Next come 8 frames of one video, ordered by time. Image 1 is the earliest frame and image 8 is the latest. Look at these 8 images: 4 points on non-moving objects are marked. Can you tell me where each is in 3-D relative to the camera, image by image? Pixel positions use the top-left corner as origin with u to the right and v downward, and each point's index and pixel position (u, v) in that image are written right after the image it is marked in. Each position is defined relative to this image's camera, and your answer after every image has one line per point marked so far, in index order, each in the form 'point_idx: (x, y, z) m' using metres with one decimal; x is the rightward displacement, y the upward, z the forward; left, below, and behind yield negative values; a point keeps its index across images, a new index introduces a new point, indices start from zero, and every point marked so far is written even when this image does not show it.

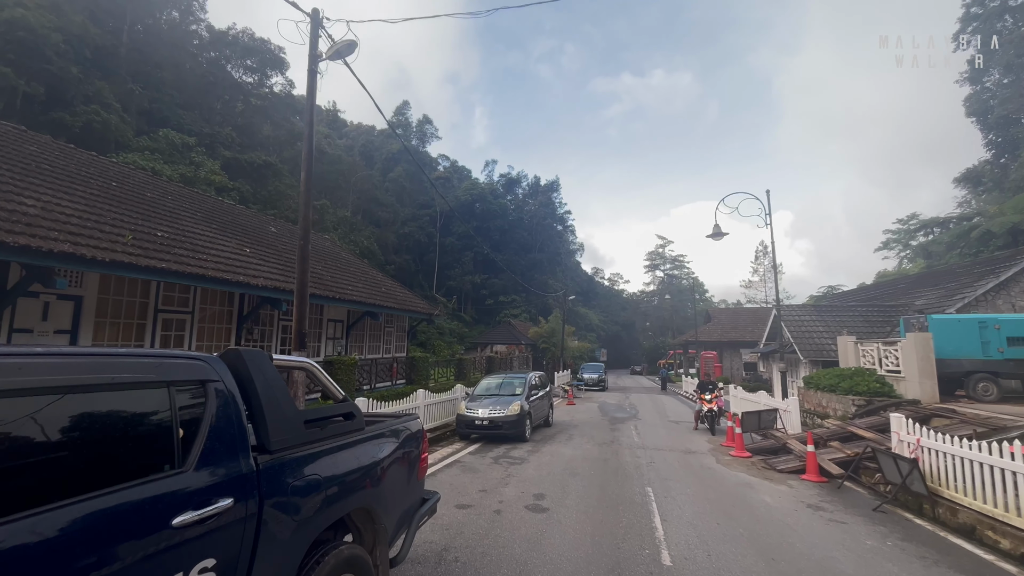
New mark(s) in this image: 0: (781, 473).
0: (+5.3, -3.6, +9.1) m
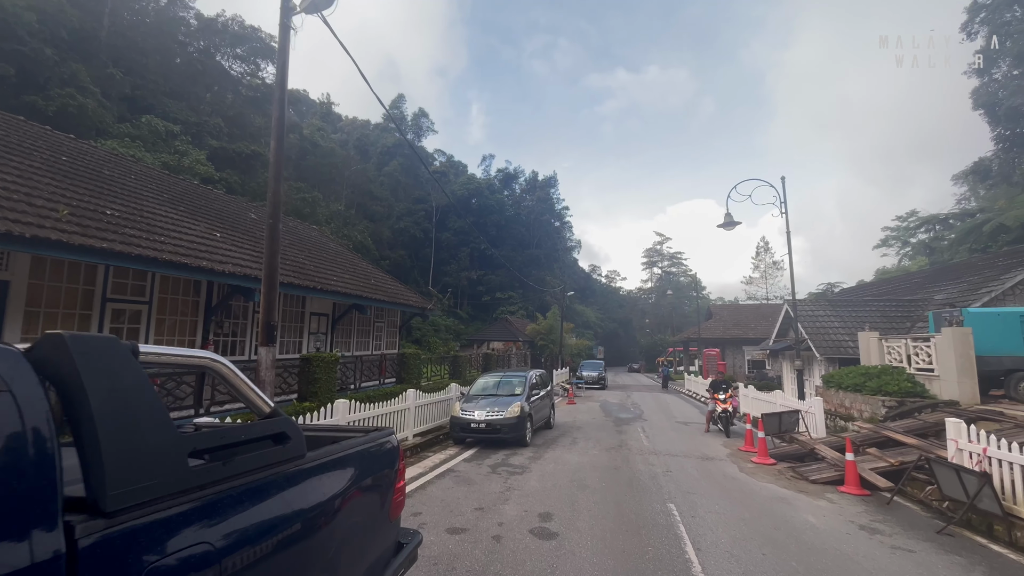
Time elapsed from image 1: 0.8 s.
0: (+5.3, -3.4, +8.1) m
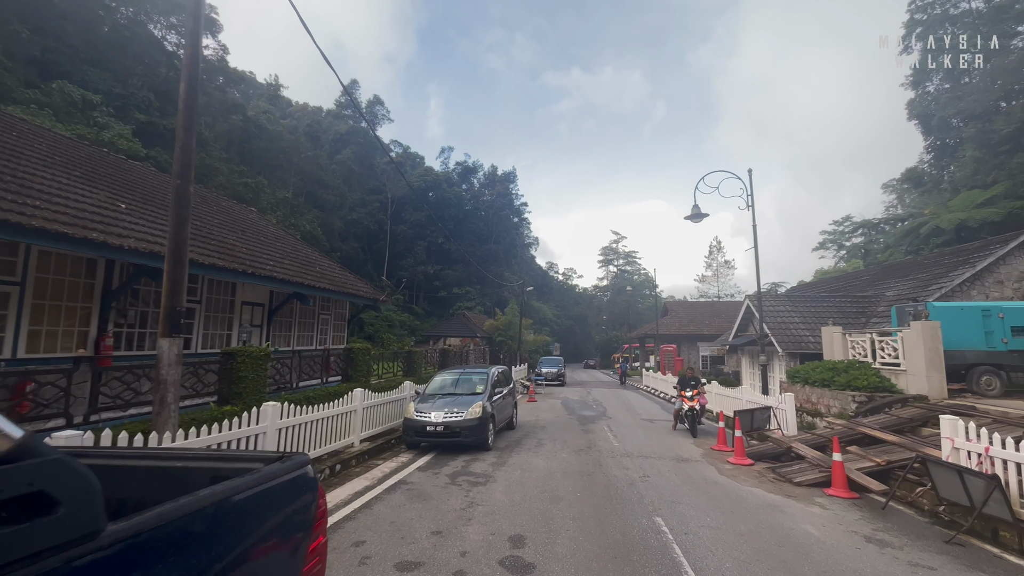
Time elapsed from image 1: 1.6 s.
0: (+4.7, -3.2, +7.5) m
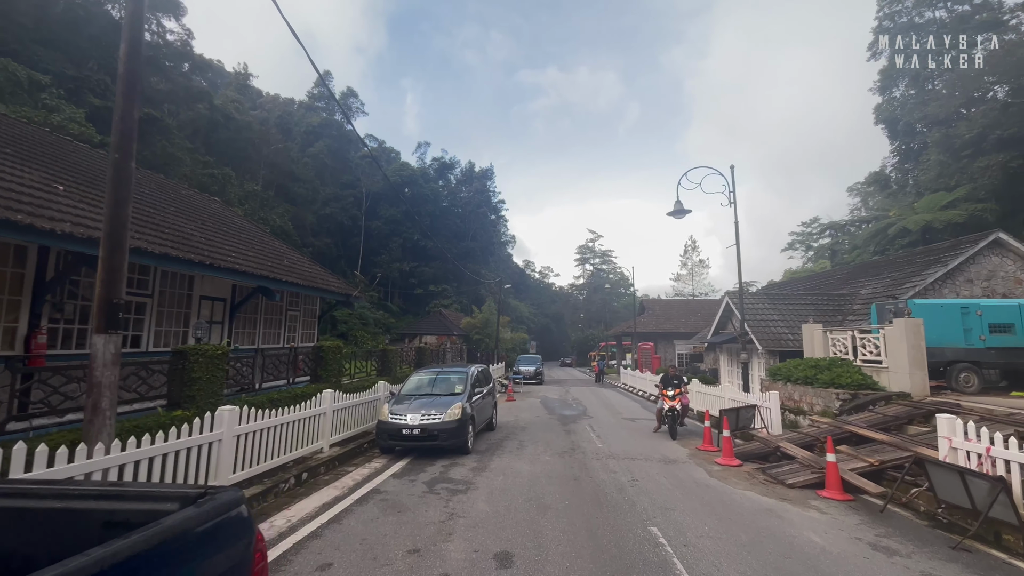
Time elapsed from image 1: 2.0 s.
0: (+4.4, -3.2, +7.3) m
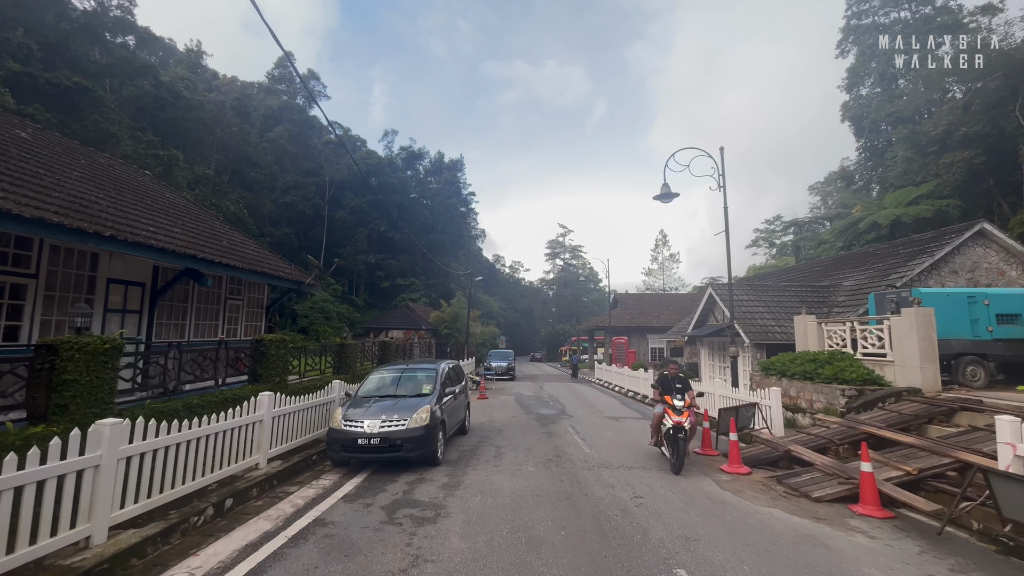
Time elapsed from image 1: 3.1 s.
0: (+4.2, -2.9, +6.2) m
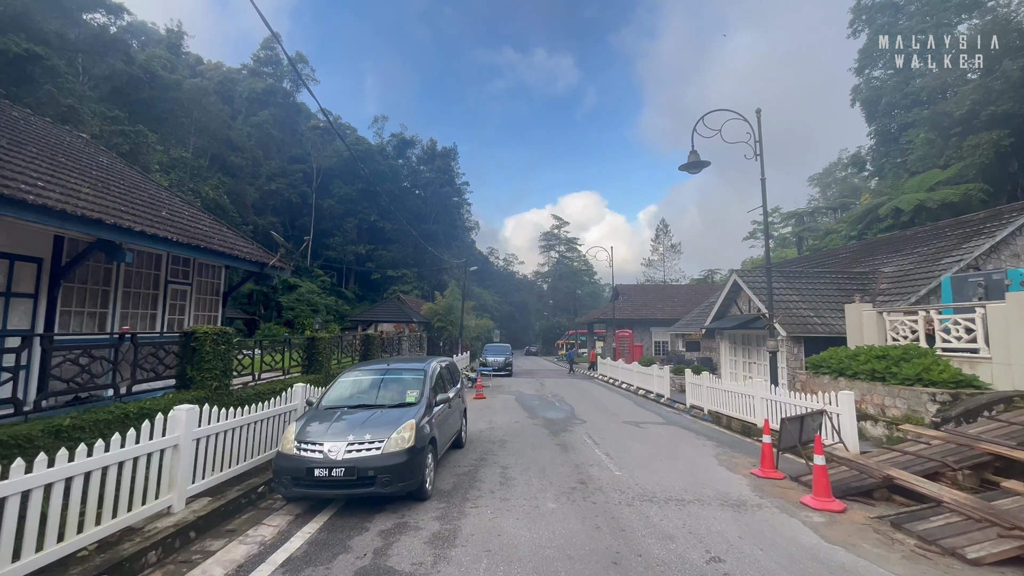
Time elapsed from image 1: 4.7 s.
0: (+4.4, -2.6, +4.3) m
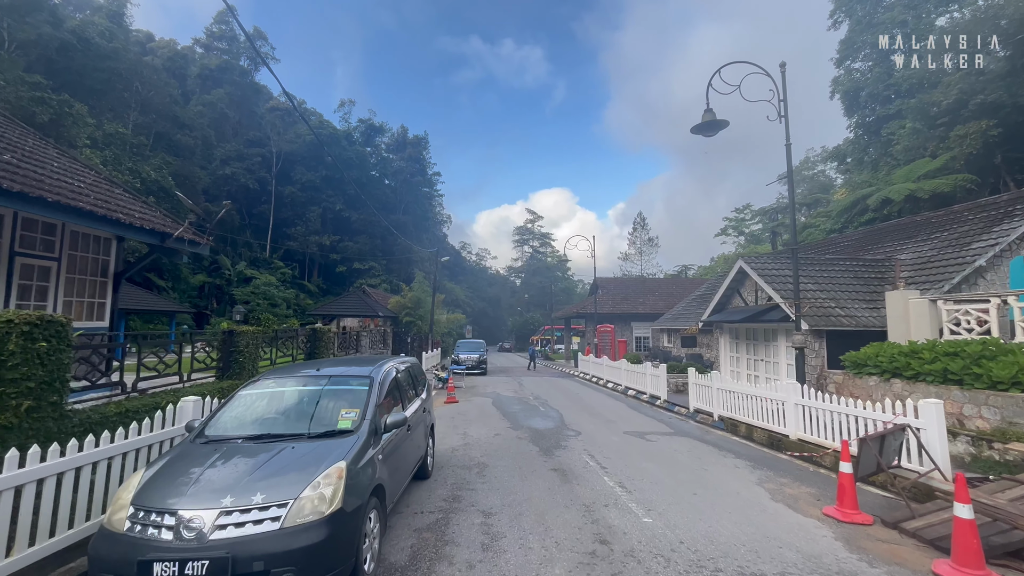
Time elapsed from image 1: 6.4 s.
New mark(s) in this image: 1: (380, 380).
0: (+4.4, -2.3, +2.3) m
1: (-1.5, -1.1, +5.5) m
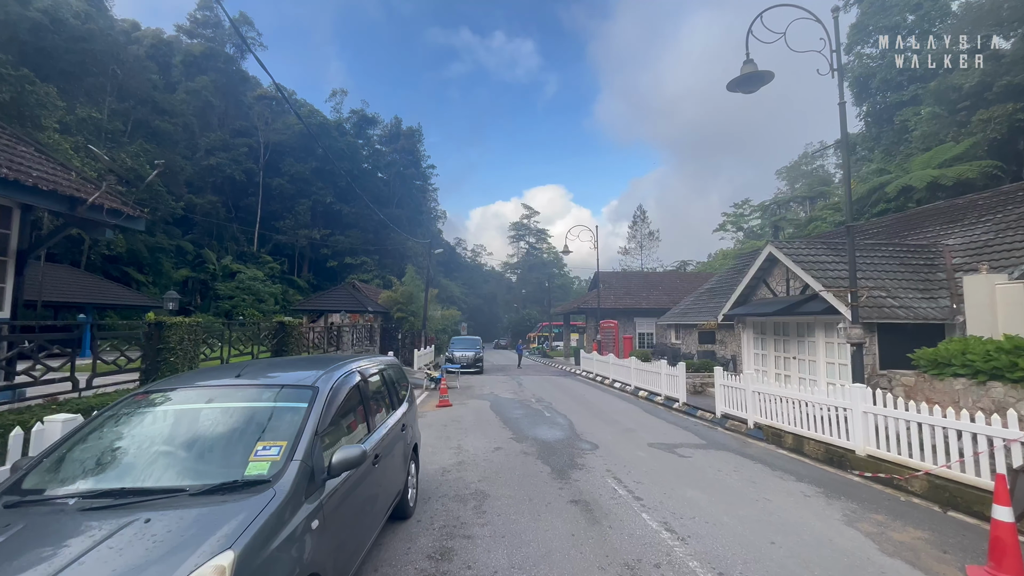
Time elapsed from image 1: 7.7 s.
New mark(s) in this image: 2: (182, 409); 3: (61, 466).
0: (+4.6, -2.1, +0.6) m
1: (-1.4, -0.8, +3.8) m
2: (-2.4, -0.8, +3.5) m
3: (-2.9, -1.1, +2.9) m
